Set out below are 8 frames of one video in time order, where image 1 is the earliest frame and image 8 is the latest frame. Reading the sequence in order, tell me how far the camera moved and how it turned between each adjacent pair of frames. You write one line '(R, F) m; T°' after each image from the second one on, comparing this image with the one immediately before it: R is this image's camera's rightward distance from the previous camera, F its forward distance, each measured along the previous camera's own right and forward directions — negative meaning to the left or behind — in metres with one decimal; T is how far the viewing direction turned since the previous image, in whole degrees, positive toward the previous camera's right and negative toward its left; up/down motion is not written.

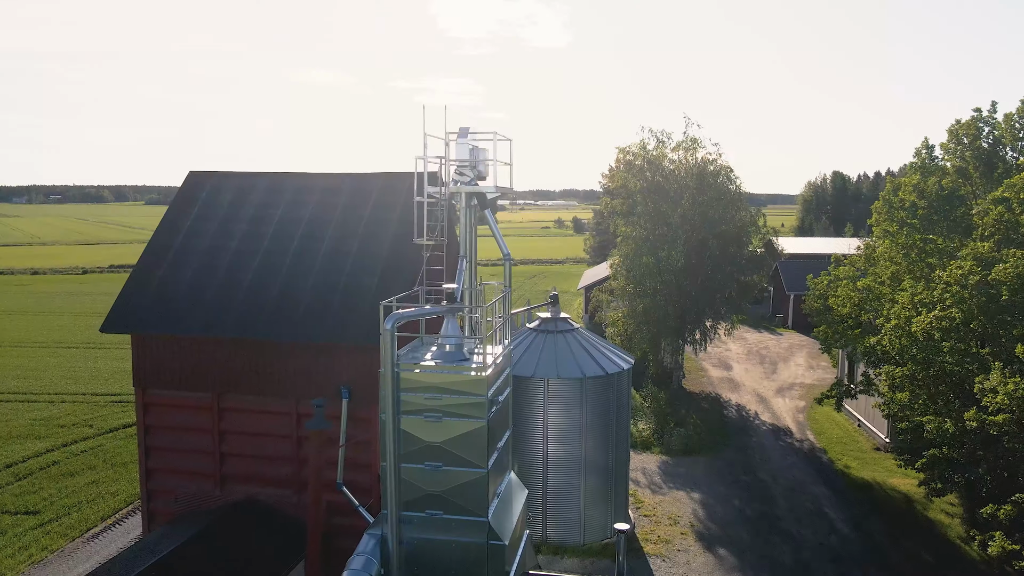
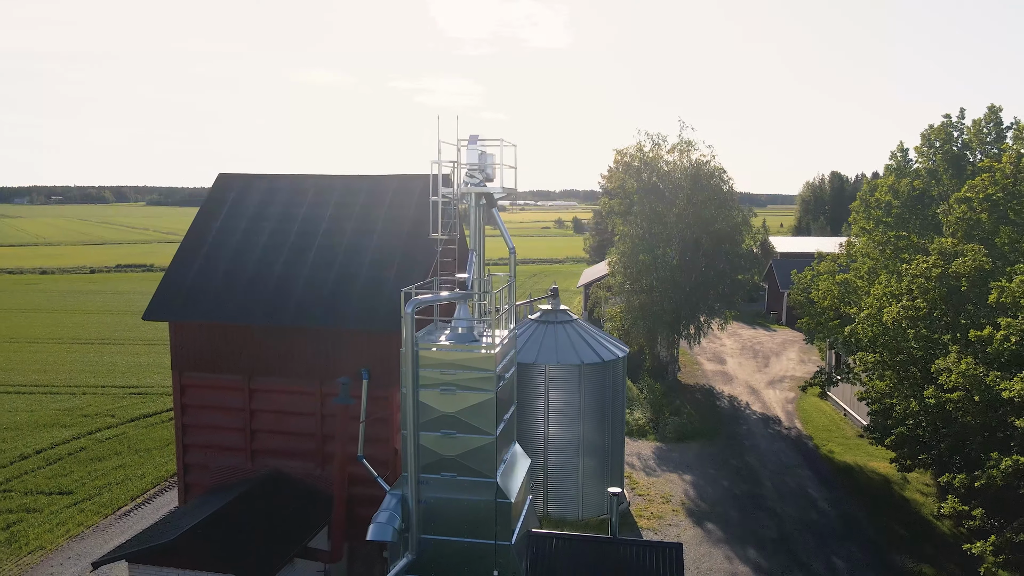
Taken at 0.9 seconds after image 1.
(-0.1, -1.3) m; 0°
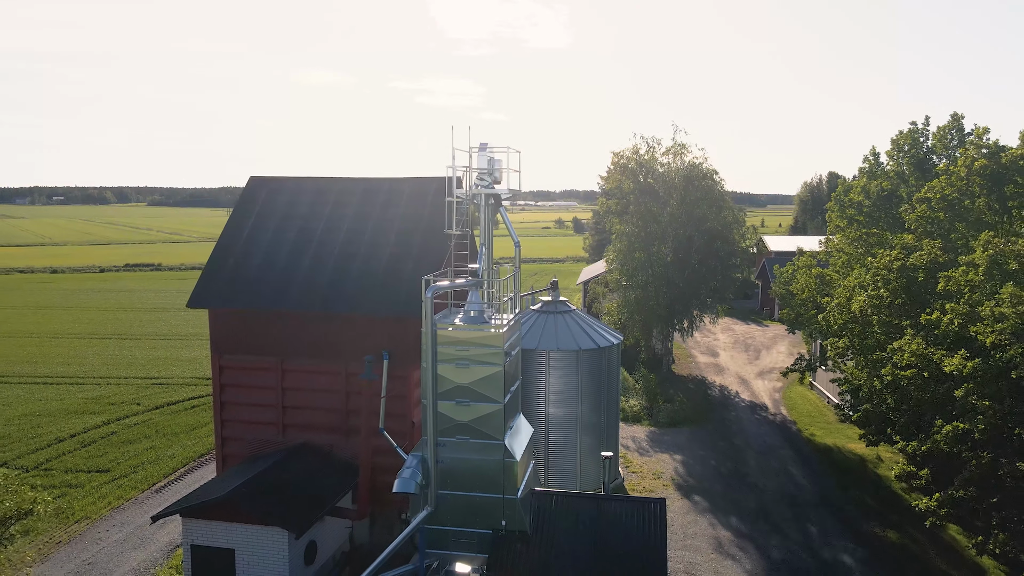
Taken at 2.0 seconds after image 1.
(-0.1, -1.7) m; 0°
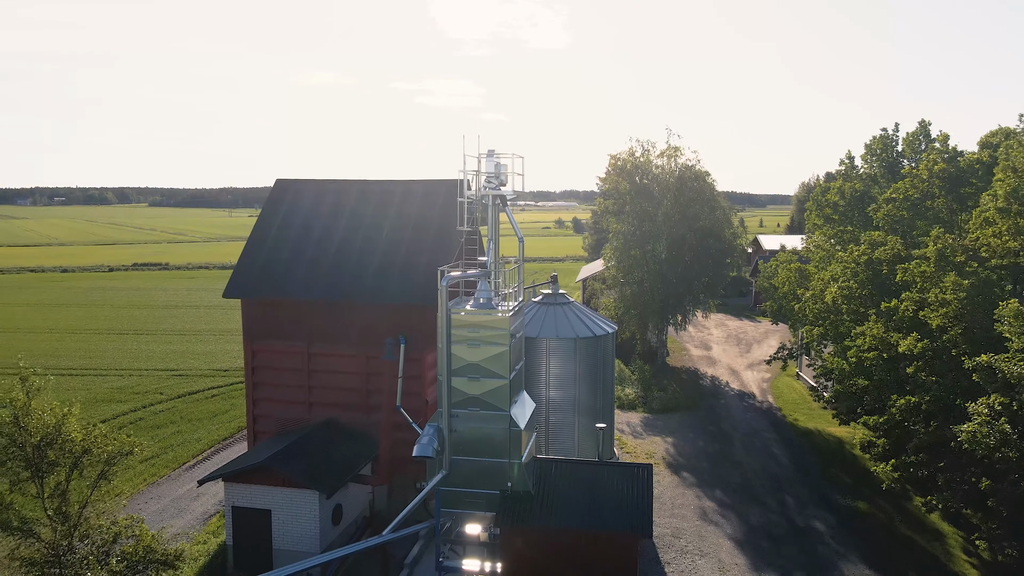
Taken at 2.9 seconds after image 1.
(-0.1, -1.7) m; 0°
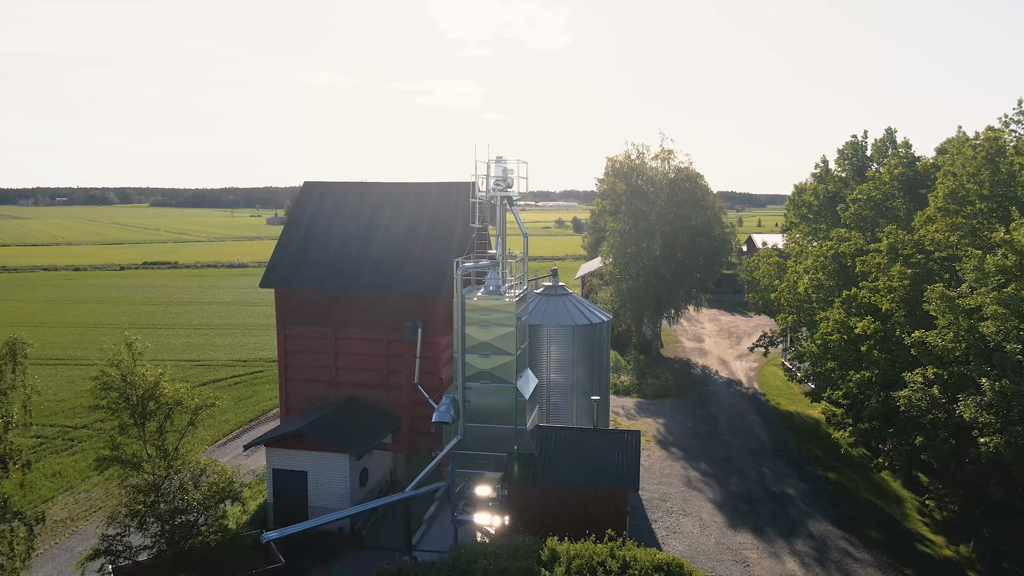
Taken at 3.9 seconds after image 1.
(-0.1, -2.1) m; 0°
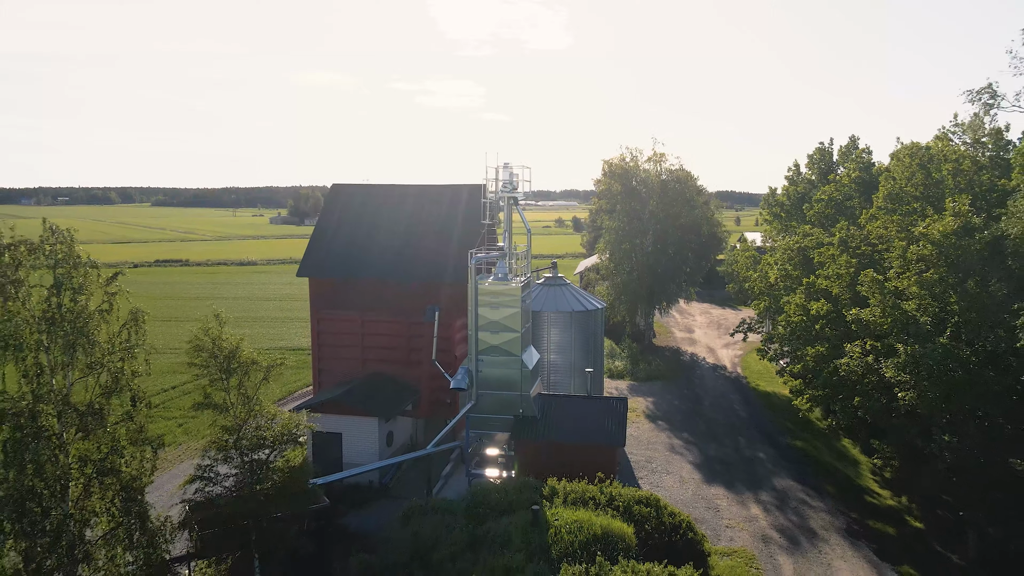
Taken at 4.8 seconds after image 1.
(-0.1, -2.8) m; 0°
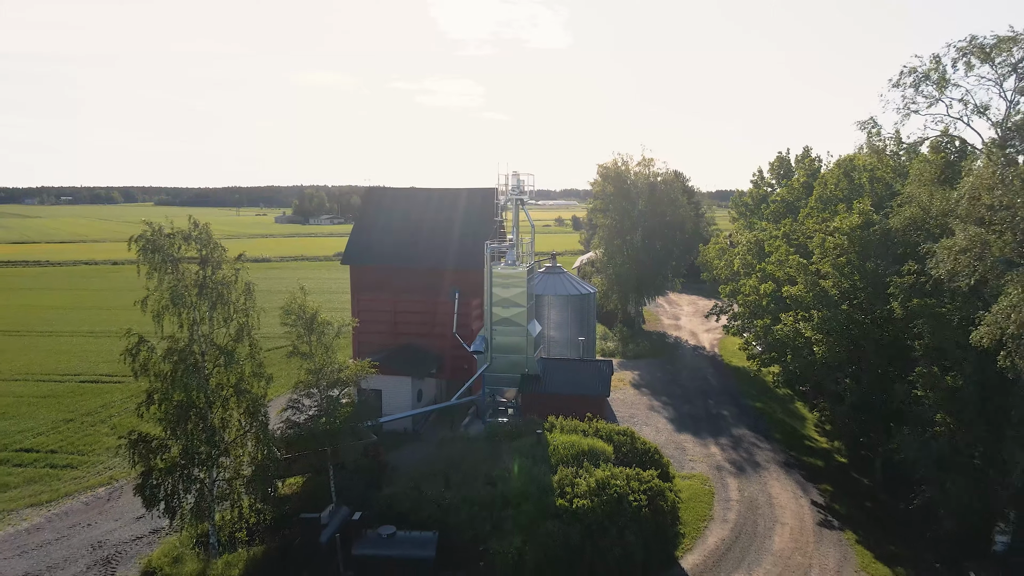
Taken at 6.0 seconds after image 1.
(-0.2, -4.7) m; 0°
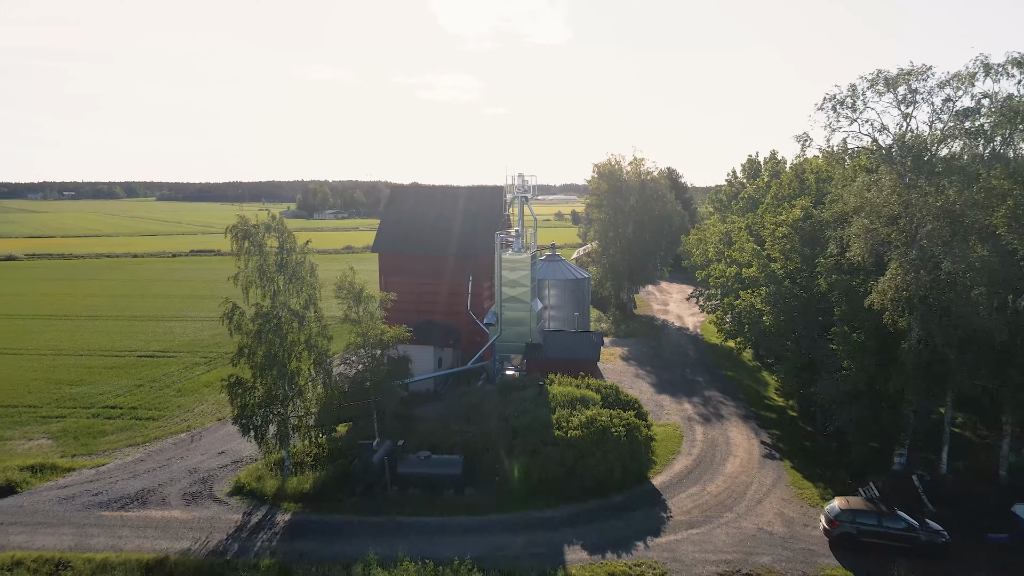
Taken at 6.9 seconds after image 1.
(-0.2, -4.6) m; 0°
